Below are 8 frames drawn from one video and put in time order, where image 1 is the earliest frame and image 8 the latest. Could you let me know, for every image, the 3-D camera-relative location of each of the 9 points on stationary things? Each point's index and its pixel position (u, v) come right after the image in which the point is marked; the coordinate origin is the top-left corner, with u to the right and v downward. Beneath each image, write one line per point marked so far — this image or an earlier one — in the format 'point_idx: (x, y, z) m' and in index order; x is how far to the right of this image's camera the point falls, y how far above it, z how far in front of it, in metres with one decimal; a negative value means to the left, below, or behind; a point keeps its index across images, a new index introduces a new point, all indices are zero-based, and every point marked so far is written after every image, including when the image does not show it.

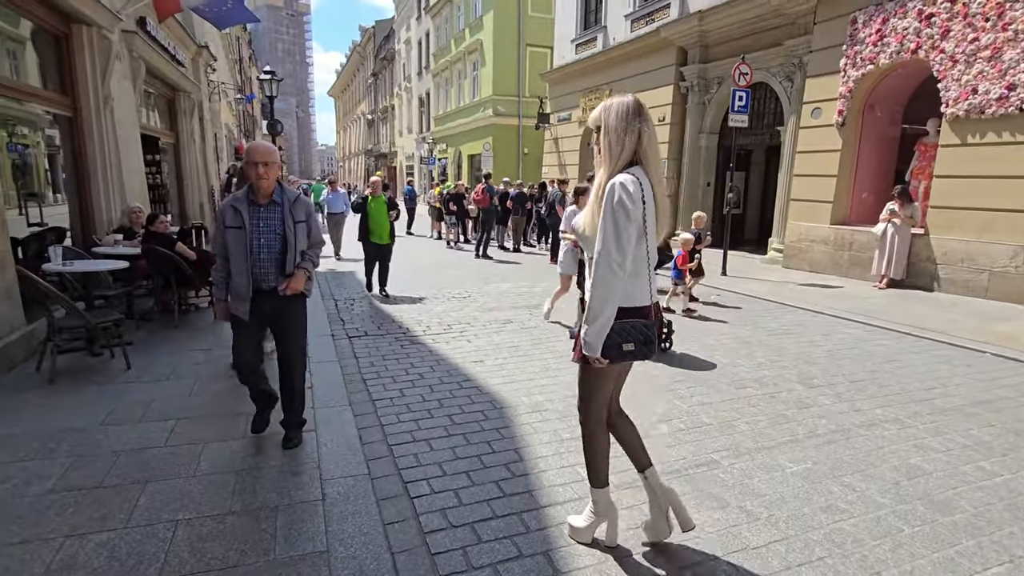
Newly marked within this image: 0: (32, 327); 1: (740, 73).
0: (-4.0, -0.3, +4.7) m
1: (+3.8, +3.6, +9.3) m
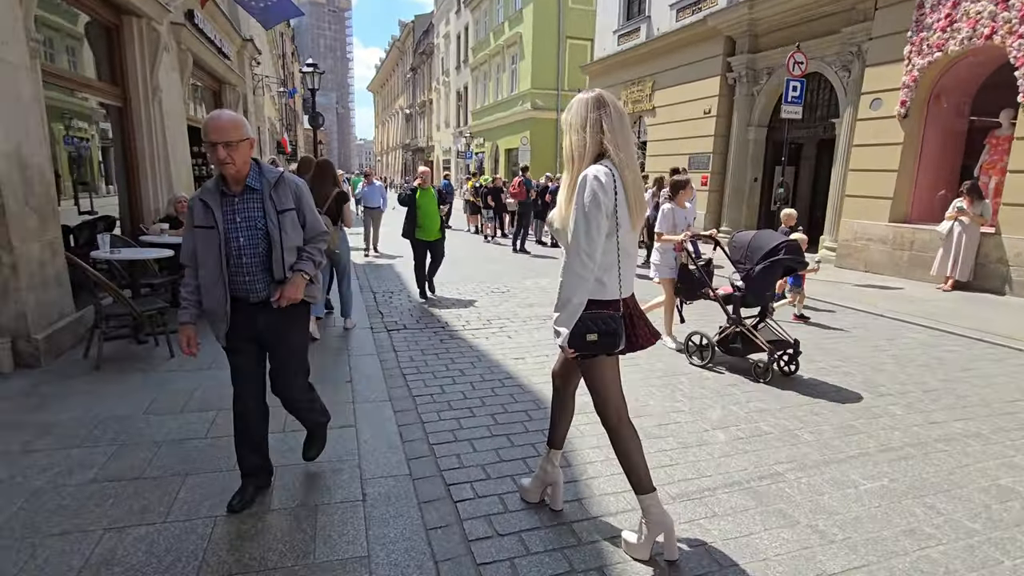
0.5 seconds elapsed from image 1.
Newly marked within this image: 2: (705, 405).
0: (-3.7, -0.2, +4.8) m
1: (+4.5, +3.6, +8.8) m
2: (+1.4, -0.8, +3.9) m
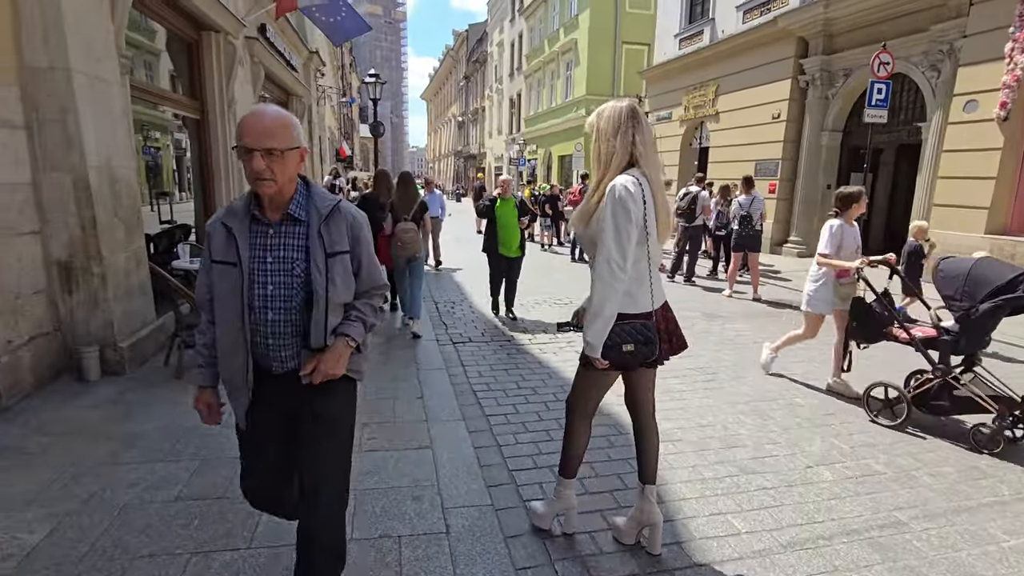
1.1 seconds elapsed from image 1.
0: (-3.1, -0.3, +4.9) m
1: (+5.5, +3.3, +8.3) m
2: (+1.9, -1.0, +3.6) m
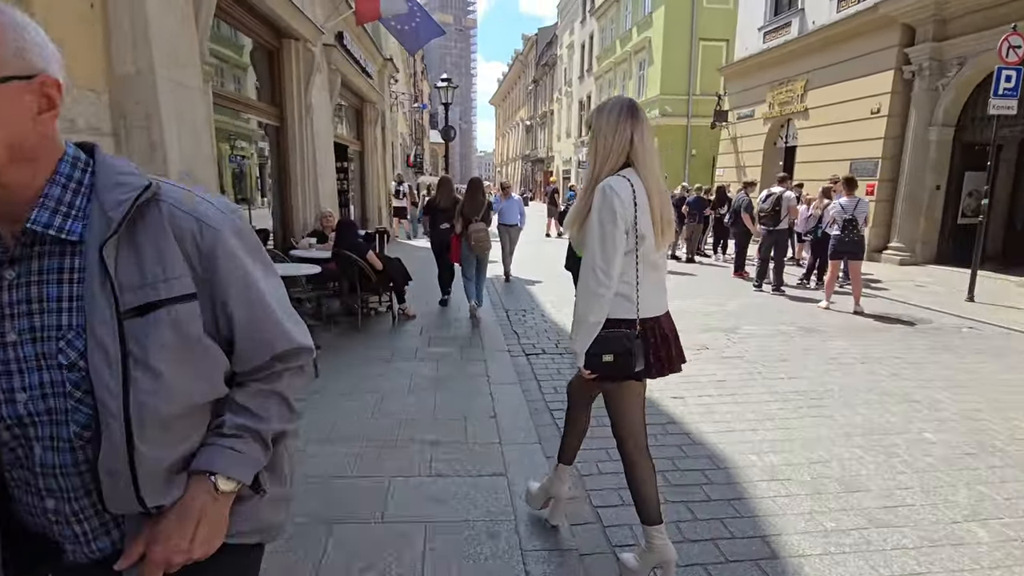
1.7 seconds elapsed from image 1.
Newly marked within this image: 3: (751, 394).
0: (-2.4, -0.3, +4.9) m
1: (+6.5, +3.2, +7.3) m
2: (+2.3, -1.1, +3.1) m
3: (+1.9, -0.8, +4.4) m
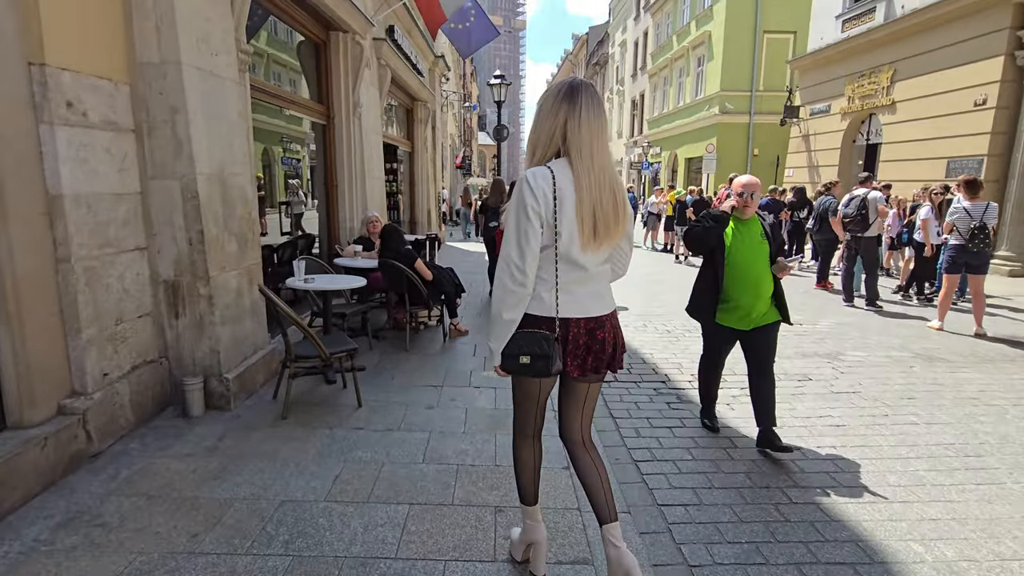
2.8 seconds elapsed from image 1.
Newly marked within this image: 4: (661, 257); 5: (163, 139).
0: (-1.9, -0.5, +4.4) m
1: (+7.3, +2.9, +6.1) m
2: (+2.7, -1.2, +2.2) m
3: (+2.4, -1.0, +3.5) m
4: (+3.6, +0.7, +13.5) m
5: (-2.2, +0.9, +3.4) m
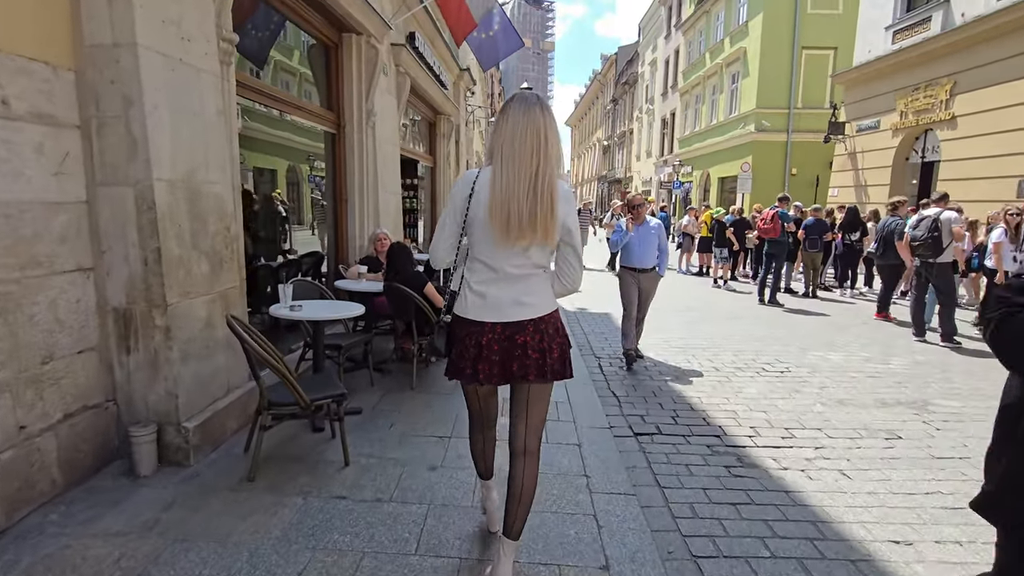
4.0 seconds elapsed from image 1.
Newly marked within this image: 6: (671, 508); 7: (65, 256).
0: (-1.7, -0.6, +3.7) m
1: (+7.5, +2.5, +5.1) m
2: (+2.7, -1.4, +1.3) m
3: (+2.5, -1.2, +2.7) m
4: (+4.1, +0.2, +12.6) m
5: (-2.0, +0.8, +2.8) m
6: (+0.8, -1.1, +2.9) m
7: (-2.2, +0.2, +2.7) m
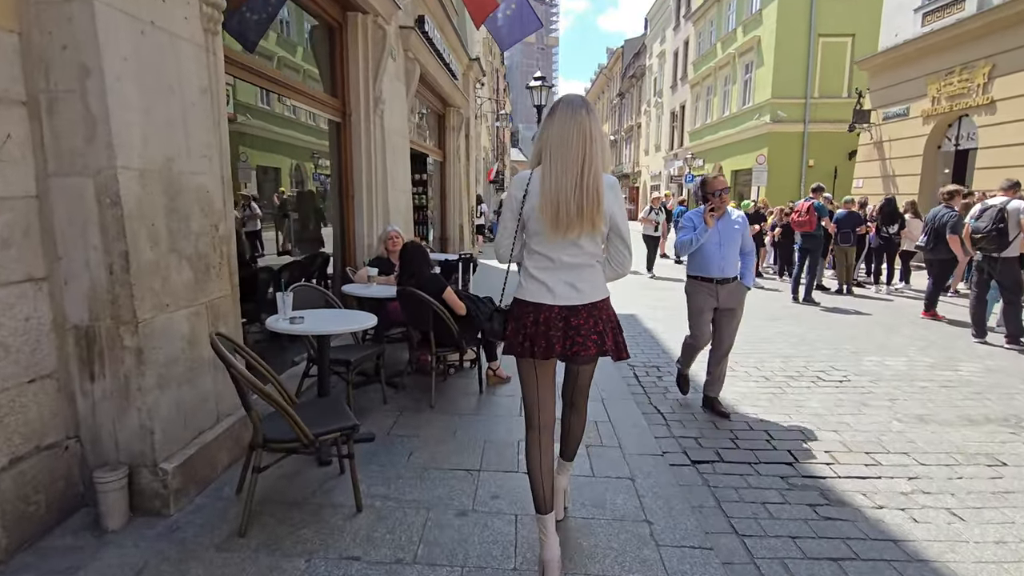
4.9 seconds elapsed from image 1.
0: (-1.5, -0.7, +3.2) m
1: (+7.7, +2.6, +4.5) m
2: (+2.9, -1.4, +0.7) m
3: (+2.7, -1.2, +2.1) m
4: (+4.4, +0.2, +12.0) m
5: (-1.8, +0.7, +2.3) m
6: (+1.0, -1.2, +2.4) m
7: (-2.0, +0.1, +2.2) m
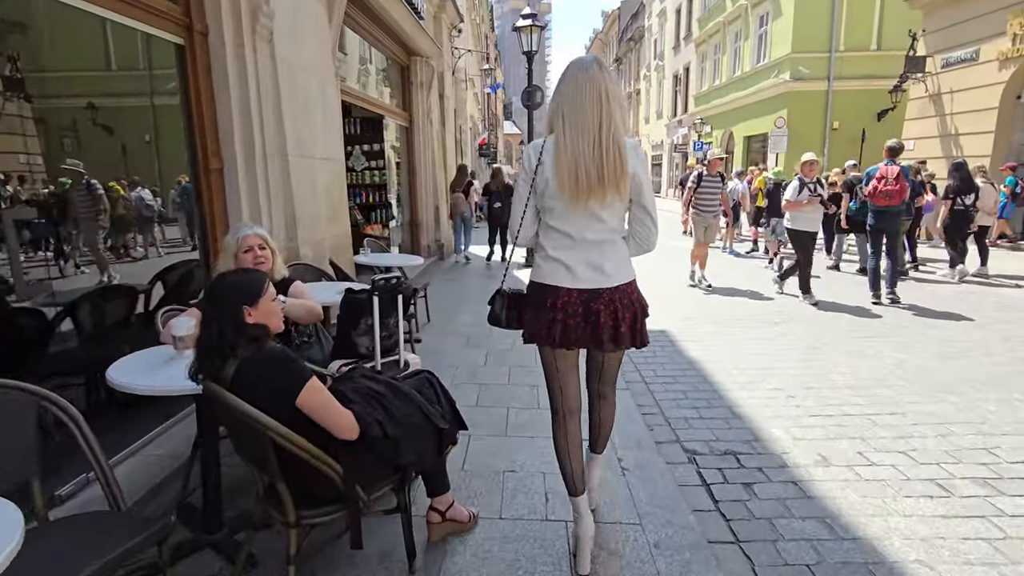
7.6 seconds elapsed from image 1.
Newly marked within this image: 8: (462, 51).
0: (-1.6, -1.0, +0.9) m
1: (+7.5, +2.5, +2.1) m
2: (+2.8, -1.8, -1.5) m
3: (+2.6, -1.5, -0.1) m
4: (+4.2, +0.4, +9.7) m
5: (-2.0, +0.3, 0.0) m
6: (+0.9, -1.5, +0.2) m
7: (-2.1, -0.3, -0.1) m
8: (-1.3, +6.2, +14.4) m
